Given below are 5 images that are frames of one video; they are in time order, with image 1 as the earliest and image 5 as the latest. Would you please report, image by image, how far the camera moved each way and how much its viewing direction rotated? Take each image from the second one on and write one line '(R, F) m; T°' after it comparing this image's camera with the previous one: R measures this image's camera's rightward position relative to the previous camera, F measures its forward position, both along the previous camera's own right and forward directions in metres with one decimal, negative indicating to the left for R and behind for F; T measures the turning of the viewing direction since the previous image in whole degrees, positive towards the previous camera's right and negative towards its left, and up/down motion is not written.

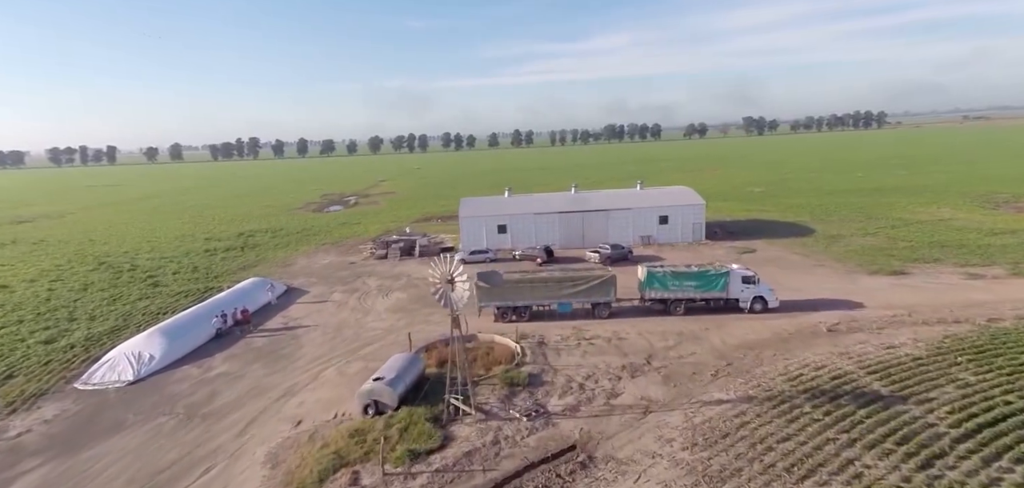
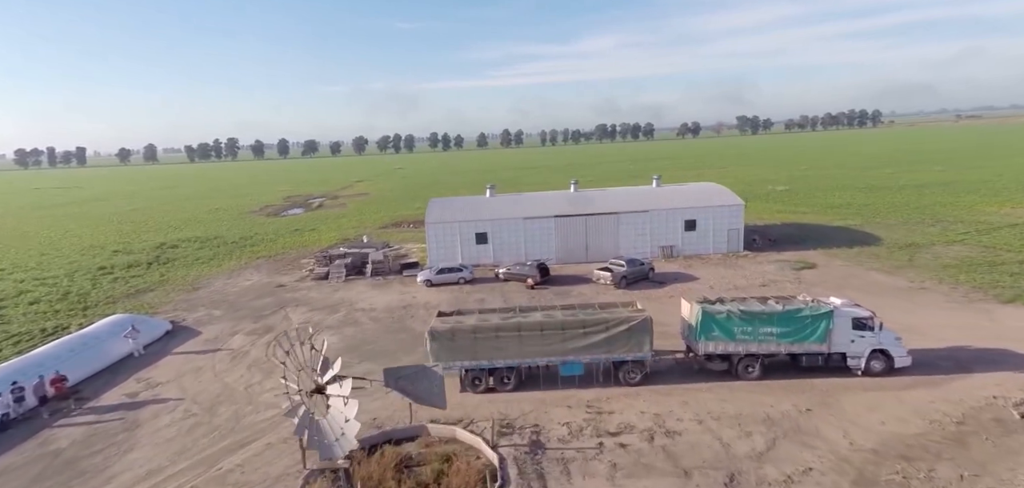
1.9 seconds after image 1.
(+0.5, +11.9) m; +1°
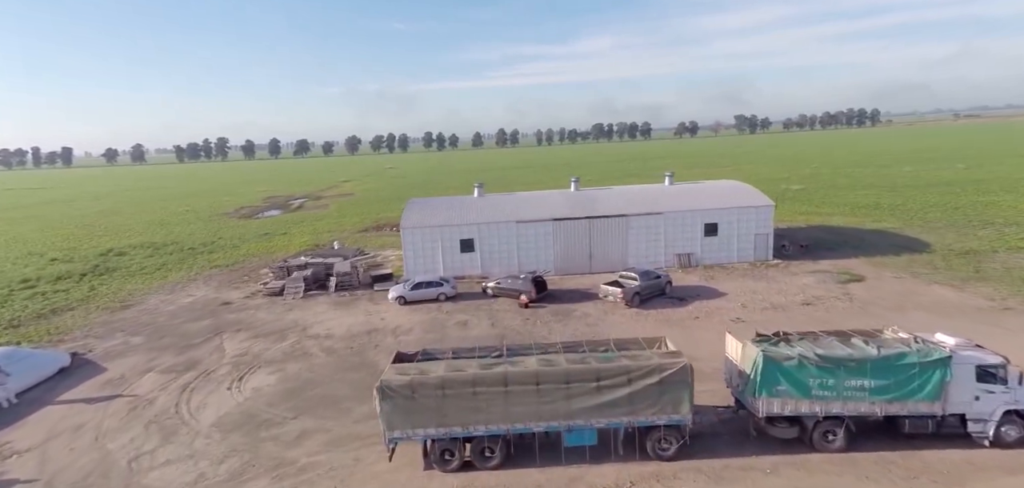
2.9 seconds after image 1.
(+0.3, +5.9) m; 0°
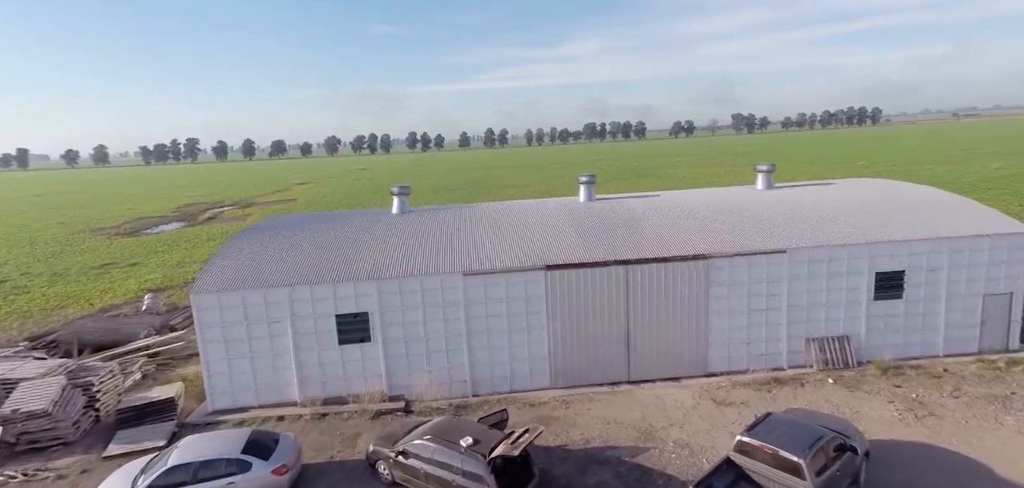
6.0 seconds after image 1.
(+1.2, +19.1) m; +1°
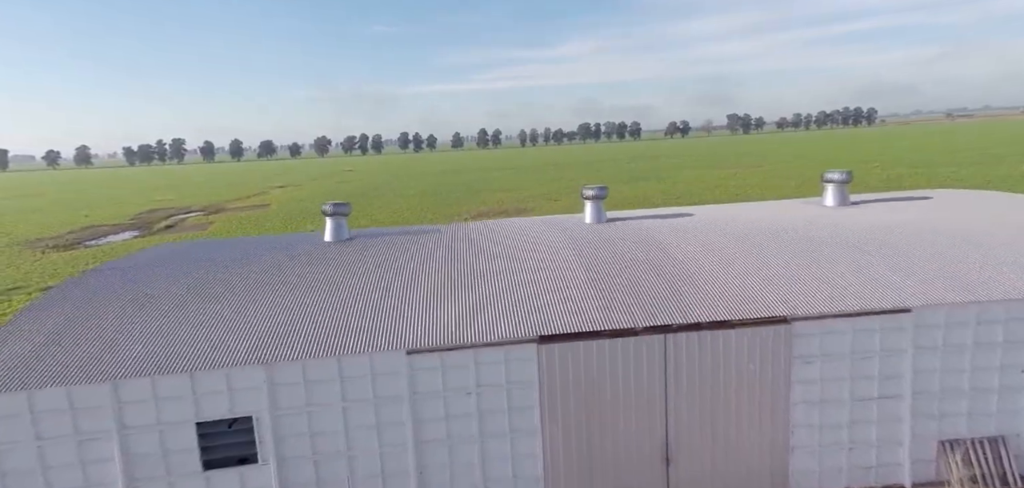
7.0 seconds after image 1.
(+0.3, +5.8) m; +1°
